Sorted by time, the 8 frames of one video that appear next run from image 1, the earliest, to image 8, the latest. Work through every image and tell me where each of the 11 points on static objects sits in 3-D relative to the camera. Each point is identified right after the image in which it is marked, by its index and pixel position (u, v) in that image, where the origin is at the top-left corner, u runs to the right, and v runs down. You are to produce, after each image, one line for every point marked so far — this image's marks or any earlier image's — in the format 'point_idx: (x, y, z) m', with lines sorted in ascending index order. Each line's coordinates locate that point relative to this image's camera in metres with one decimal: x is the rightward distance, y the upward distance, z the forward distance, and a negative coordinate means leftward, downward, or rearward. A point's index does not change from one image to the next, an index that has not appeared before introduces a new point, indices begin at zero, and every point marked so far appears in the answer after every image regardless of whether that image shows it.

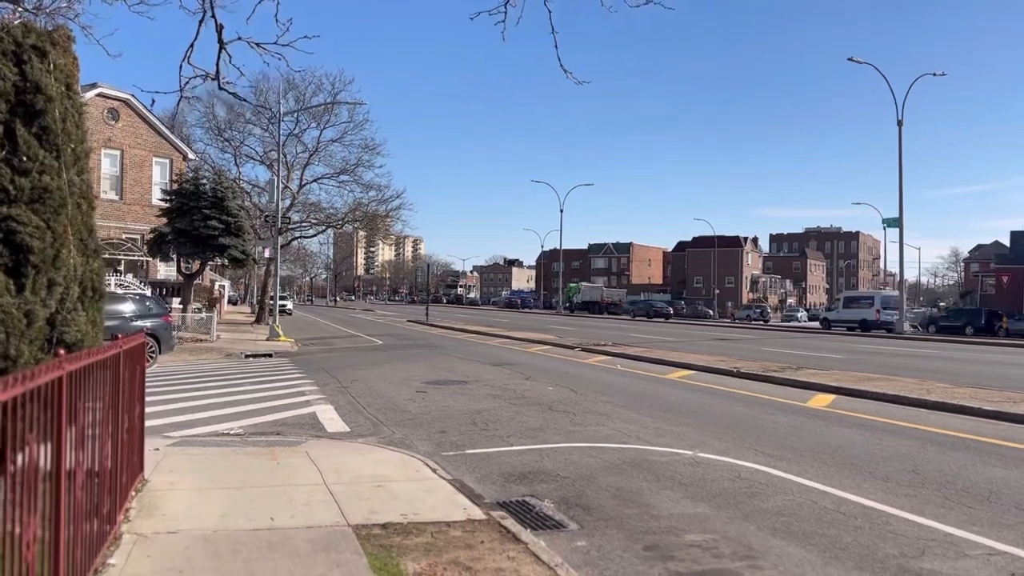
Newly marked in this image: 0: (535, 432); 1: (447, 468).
0: (+0.3, -1.7, +9.7) m
1: (-0.6, -1.8, +7.9) m
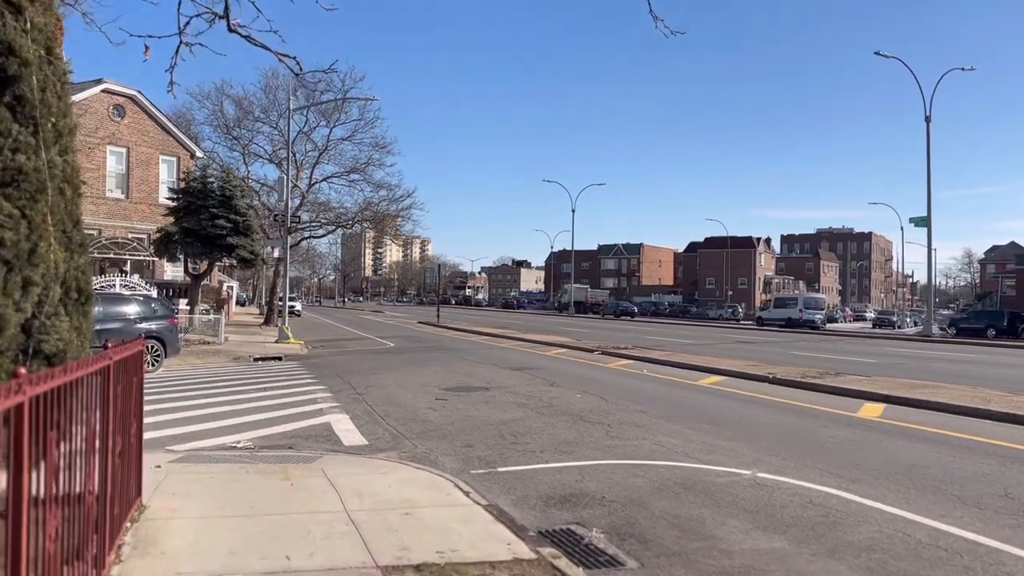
0: (+0.6, -1.7, +8.9) m
1: (-0.3, -1.8, +7.1) m
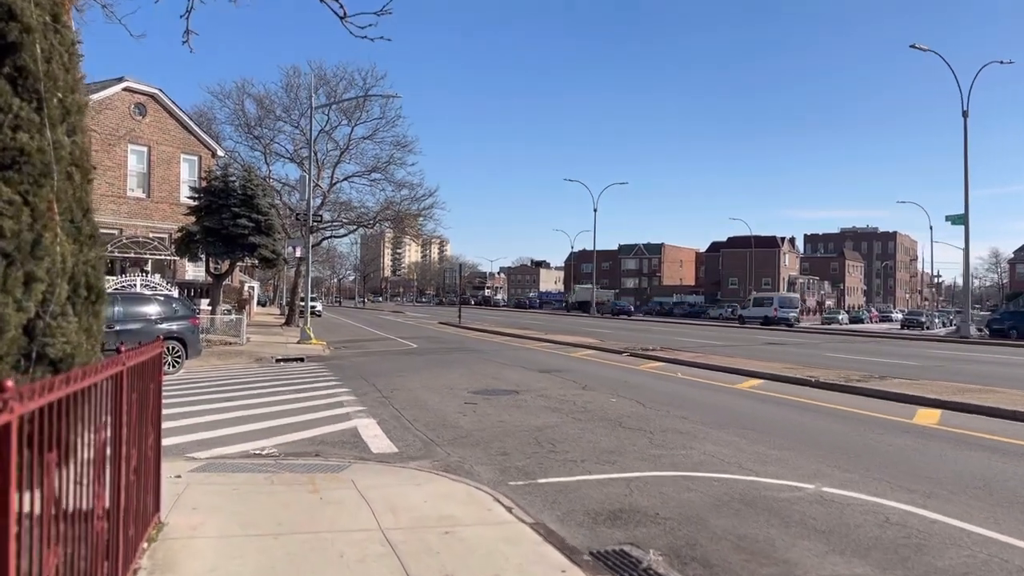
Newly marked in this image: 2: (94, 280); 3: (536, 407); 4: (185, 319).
0: (+1.0, -1.7, +8.3) m
1: (+0.1, -1.8, +6.6) m
2: (-2.1, 0.0, +4.1) m
3: (+0.3, -1.7, +11.5) m
4: (-6.9, -0.7, +17.1) m
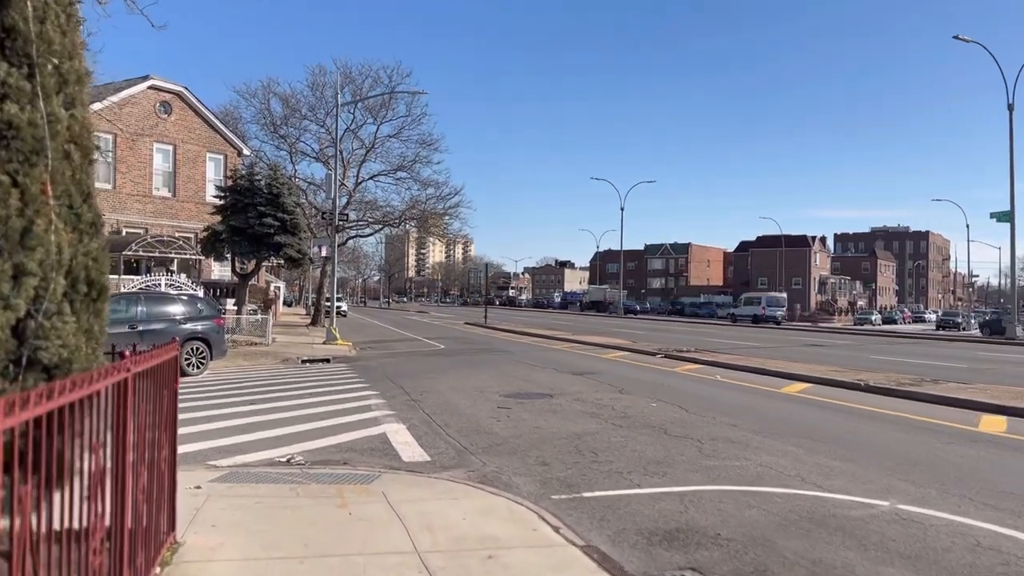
0: (+1.4, -1.7, +7.7) m
1: (+0.4, -1.7, +6.1) m
2: (-1.8, +0.1, +3.6) m
3: (+0.8, -1.7, +11.0) m
4: (-6.2, -0.6, +16.7) m
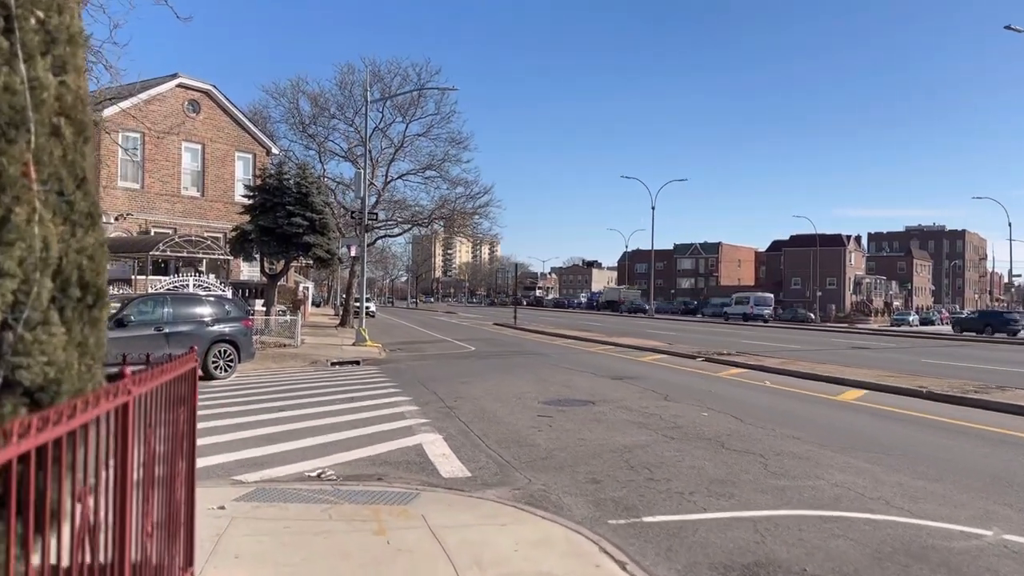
0: (+1.9, -1.7, +7.0) m
1: (+0.8, -1.7, +5.4) m
2: (-1.5, 0.0, +3.0) m
3: (+1.4, -1.7, +10.3) m
4: (-5.5, -0.7, +16.3) m
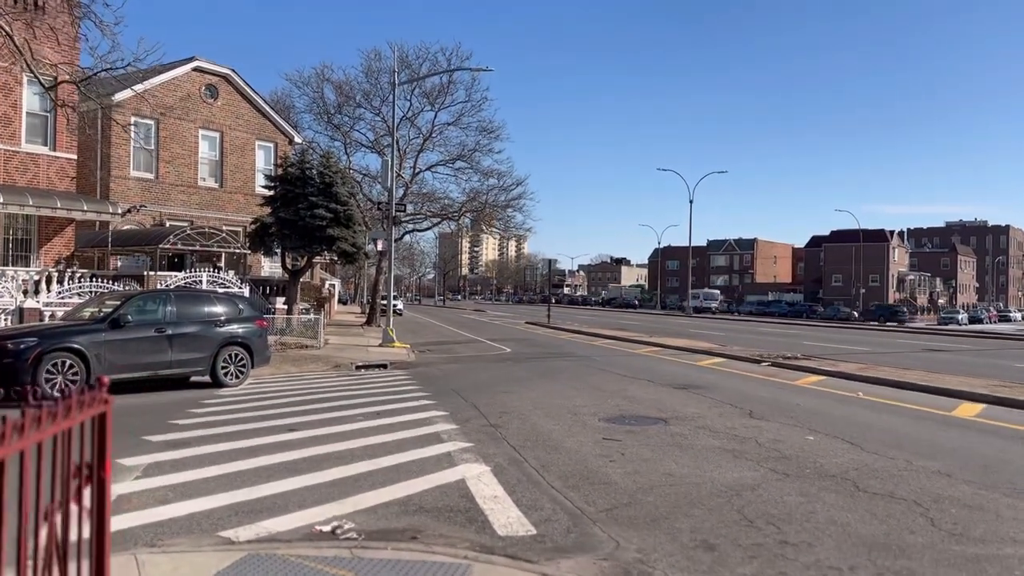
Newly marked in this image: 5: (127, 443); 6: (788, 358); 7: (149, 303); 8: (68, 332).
0: (+2.4, -1.7, +5.0) m
1: (+1.3, -1.7, +3.4) m
2: (-1.1, +0.1, +1.1) m
3: (+2.0, -1.6, +8.3) m
4: (-4.7, -0.6, +14.5) m
5: (-3.9, -1.6, +8.3) m
6: (+6.4, -1.6, +19.0) m
7: (-5.8, -0.3, +13.0) m
8: (-6.4, -0.6, +11.8) m
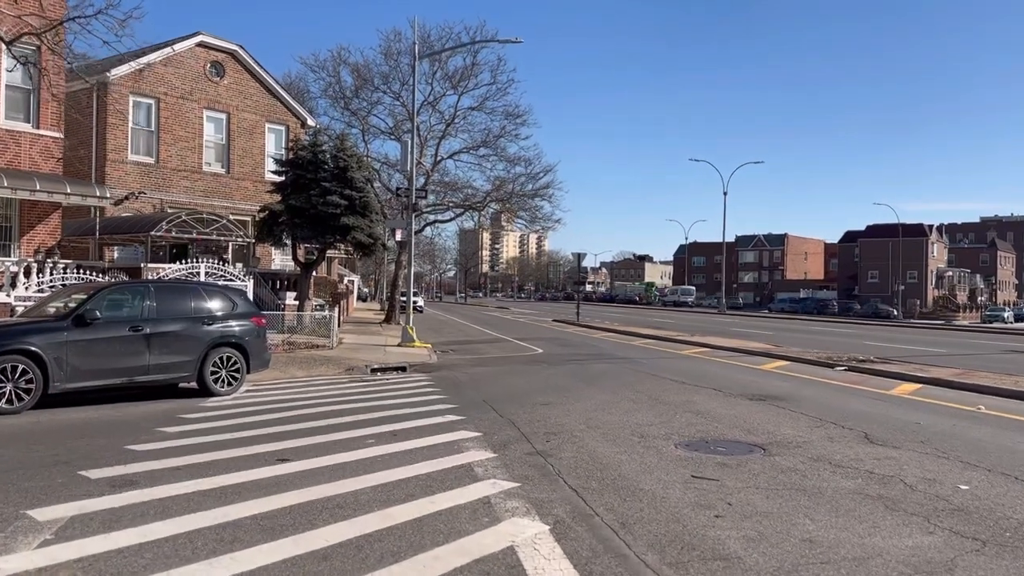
0: (+2.8, -1.6, +2.8) m
1: (+1.6, -1.6, +1.2) m
2: (-0.9, +0.2, -1.1) m
3: (+2.5, -1.5, +6.0) m
4: (-4.1, -0.5, +12.4) m
5: (-3.5, -1.5, +6.2) m
6: (+7.2, -1.5, +16.6) m
7: (-5.3, -0.1, +11.0) m
8: (-5.9, -0.5, +9.7) m
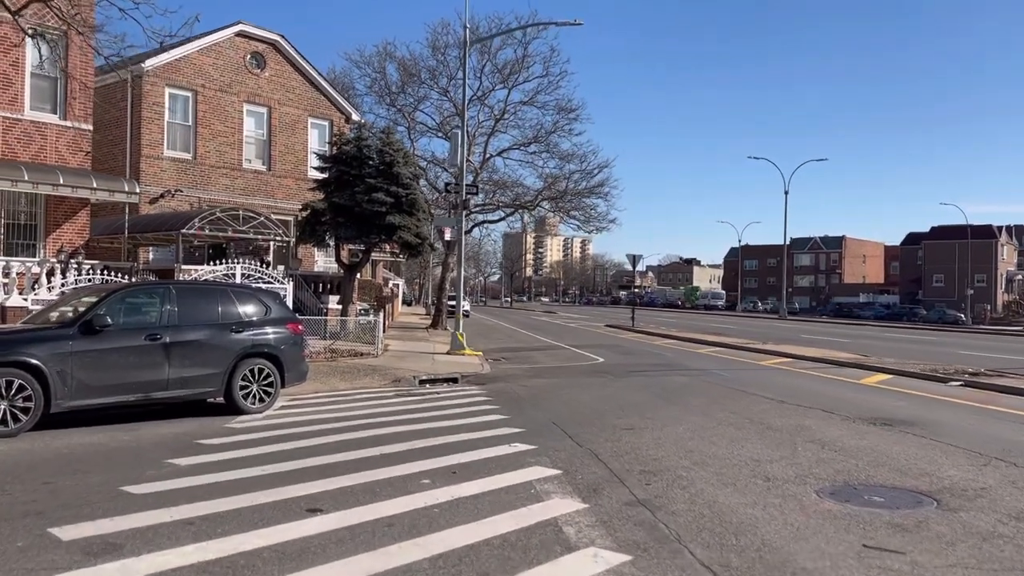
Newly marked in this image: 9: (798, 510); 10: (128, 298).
0: (+3.2, -1.5, +1.0) m
1: (+1.9, -1.6, -0.5) m
2: (-0.6, +0.2, -2.7) m
3: (+3.1, -1.5, +4.2) m
4: (-3.1, -0.5, +10.9) m
5: (-2.8, -1.5, +4.7) m
6: (+8.3, -1.5, +14.5) m
7: (-4.4, -0.1, +9.6) m
8: (-5.1, -0.5, +8.4) m
9: (+2.0, -1.5, +5.6) m
10: (-4.5, -0.1, +9.5) m
